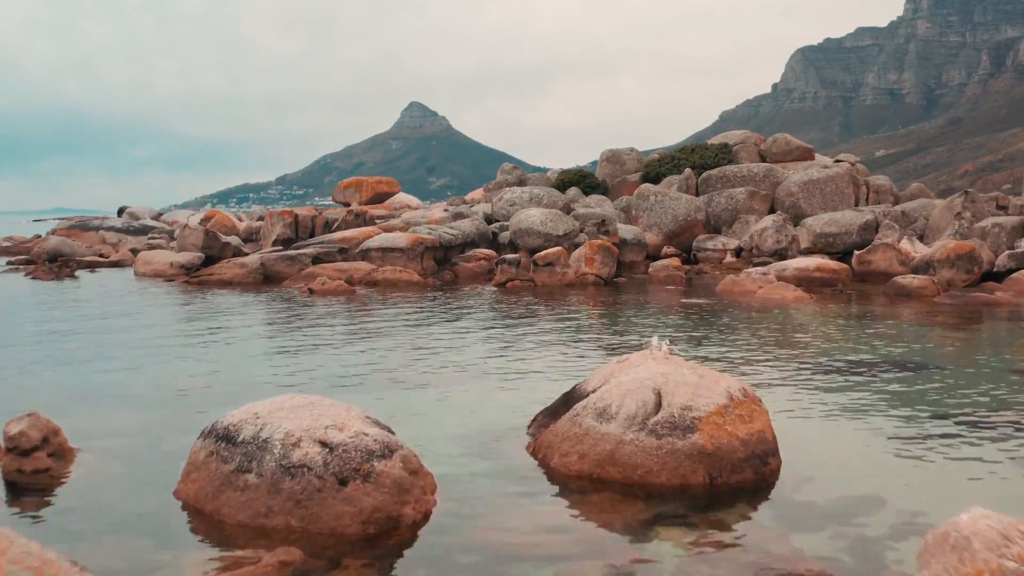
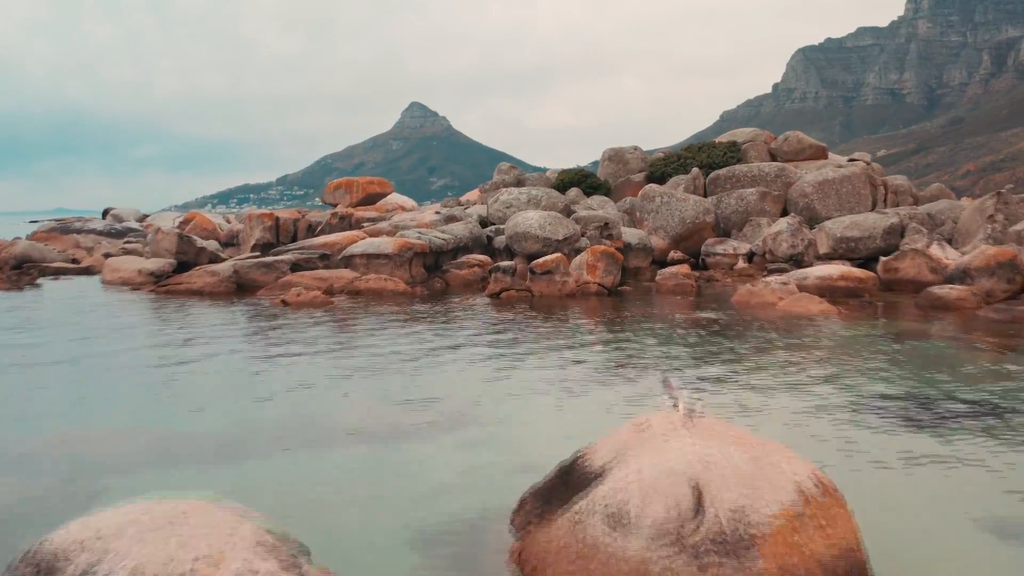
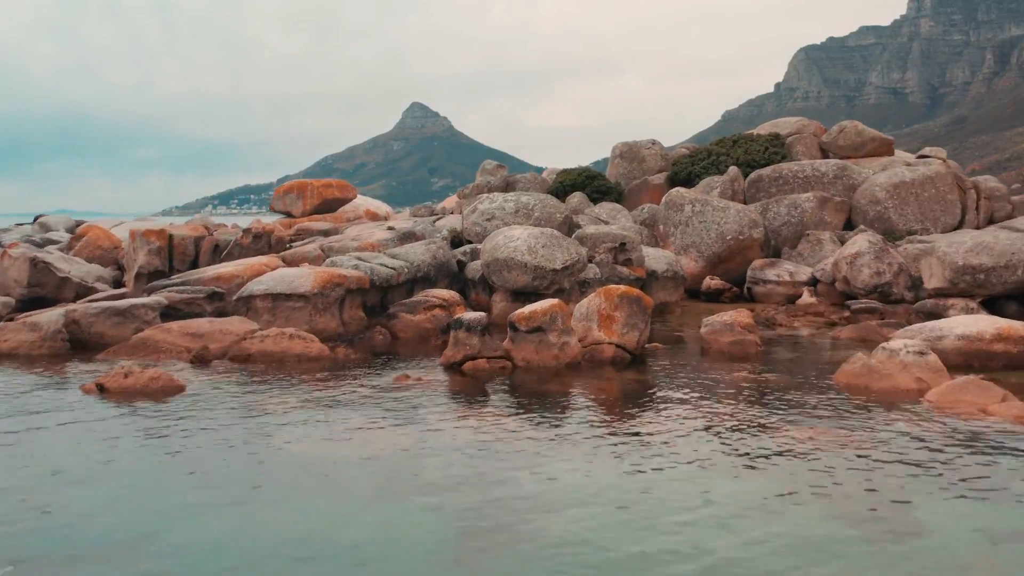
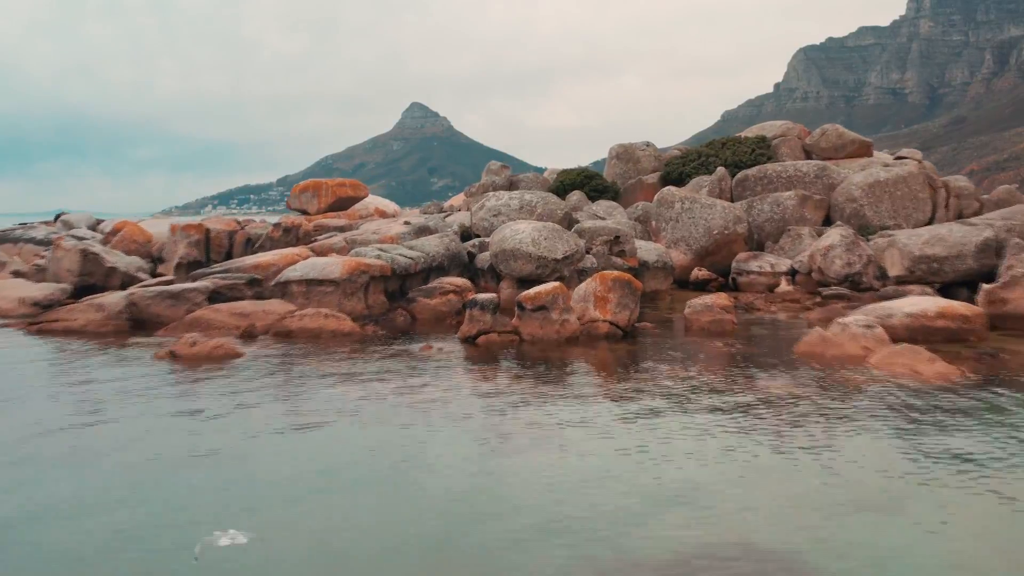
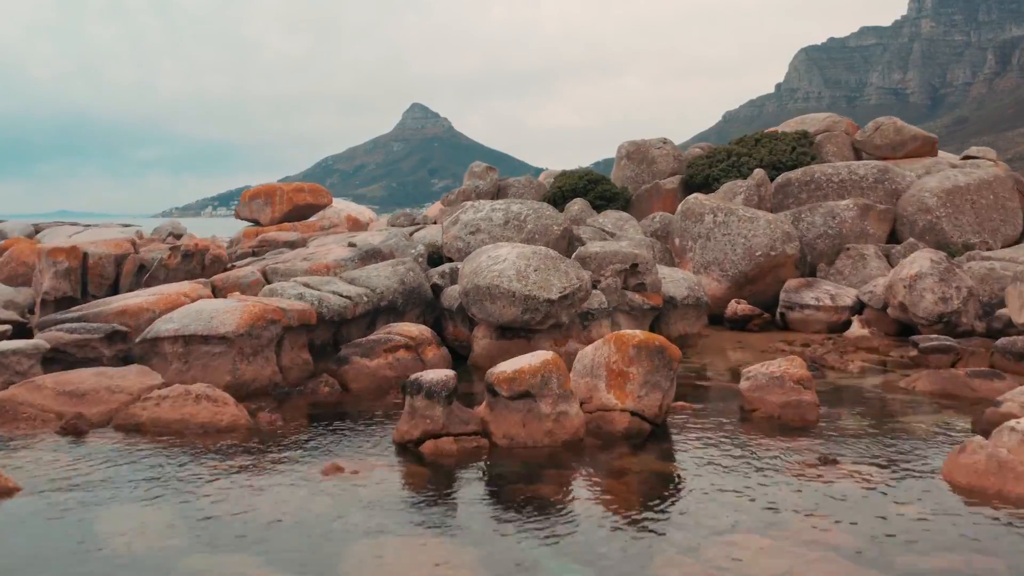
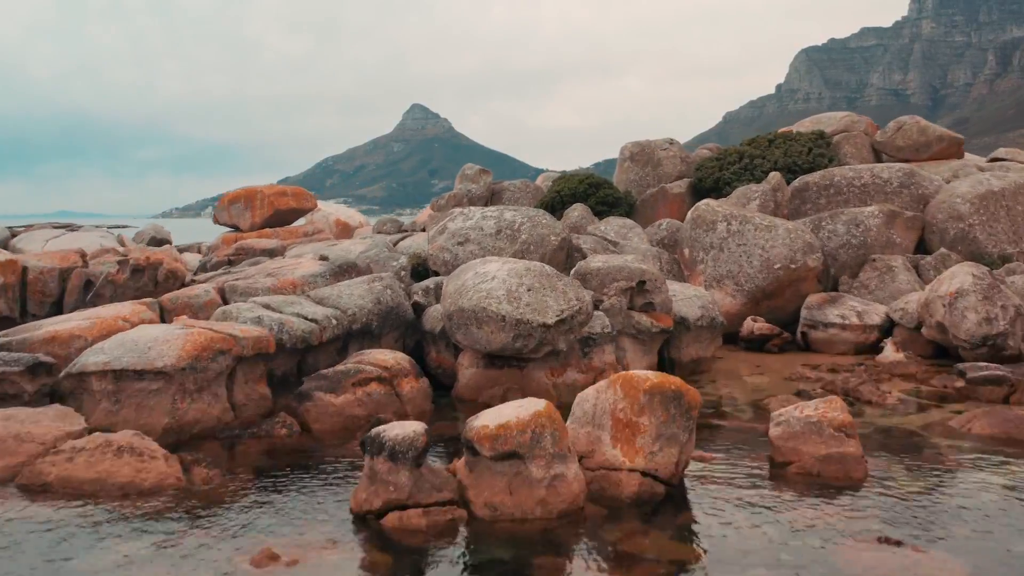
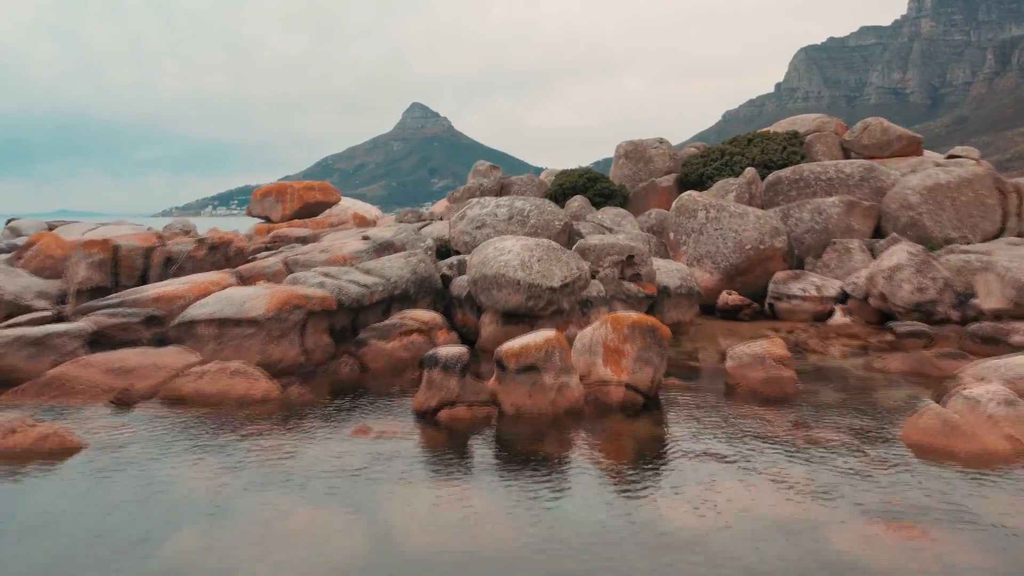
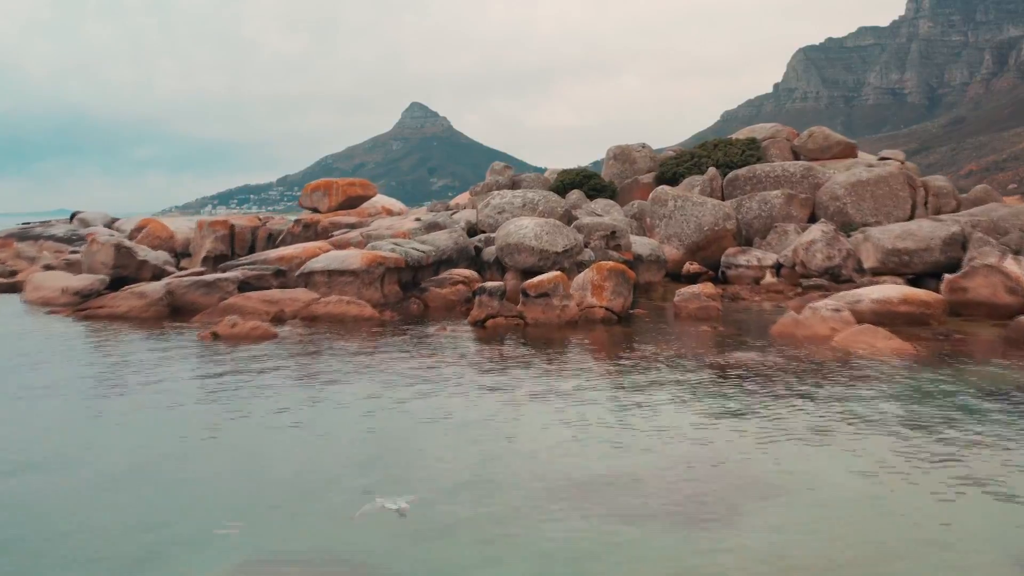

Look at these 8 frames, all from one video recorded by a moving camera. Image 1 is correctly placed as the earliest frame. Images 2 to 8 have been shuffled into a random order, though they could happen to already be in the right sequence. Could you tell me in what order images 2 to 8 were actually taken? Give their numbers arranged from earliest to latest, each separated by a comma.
2, 8, 4, 3, 7, 5, 6
